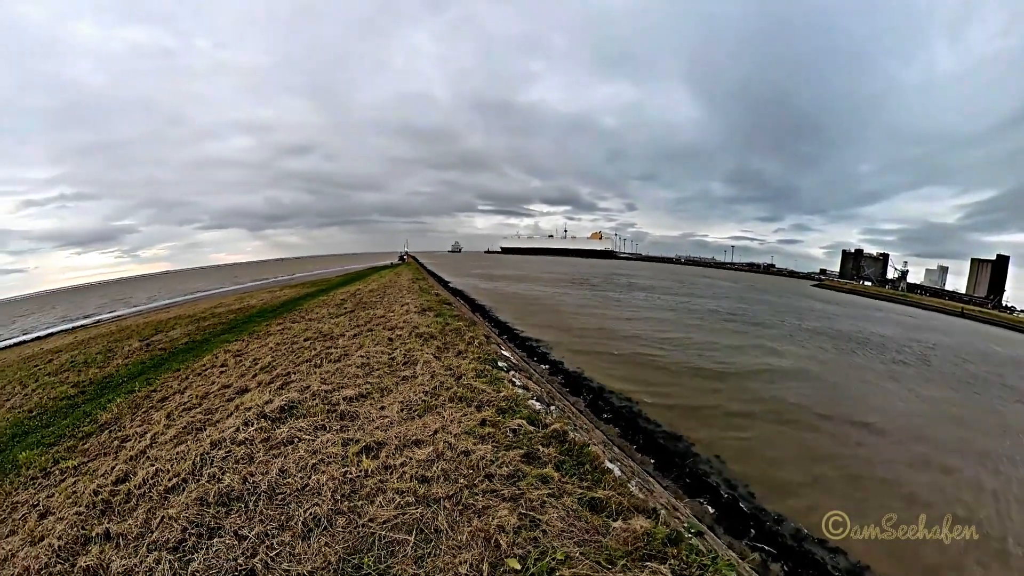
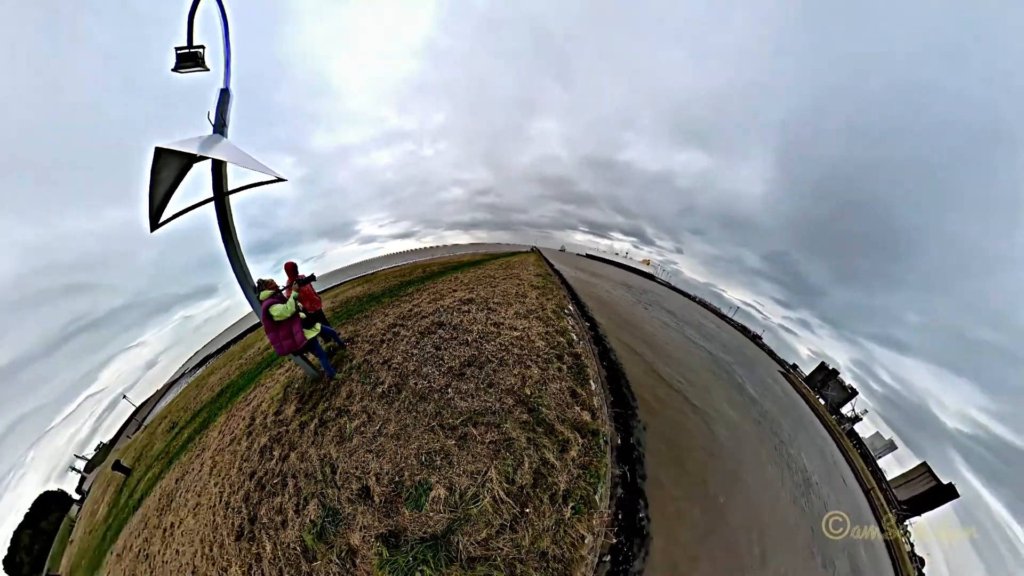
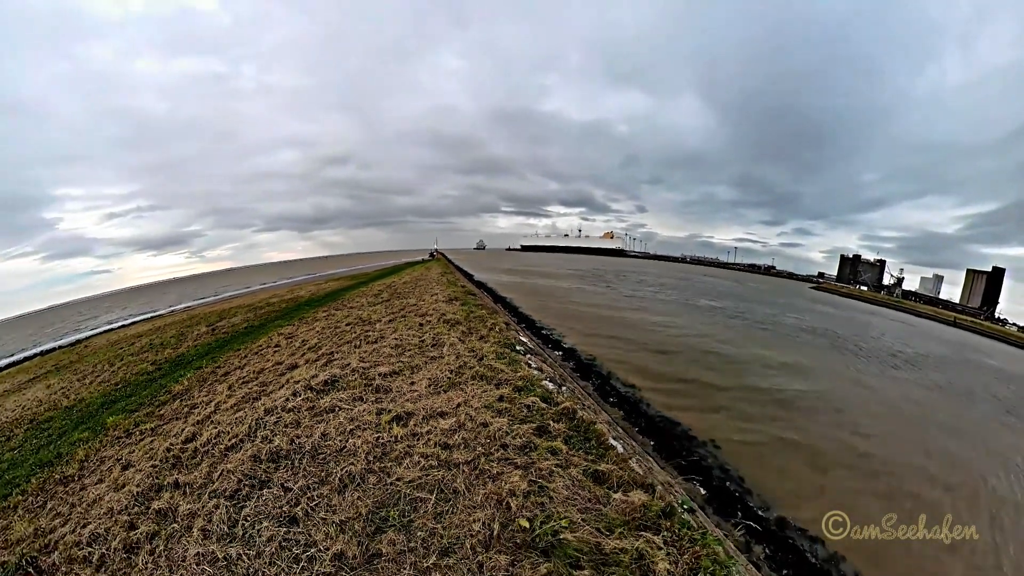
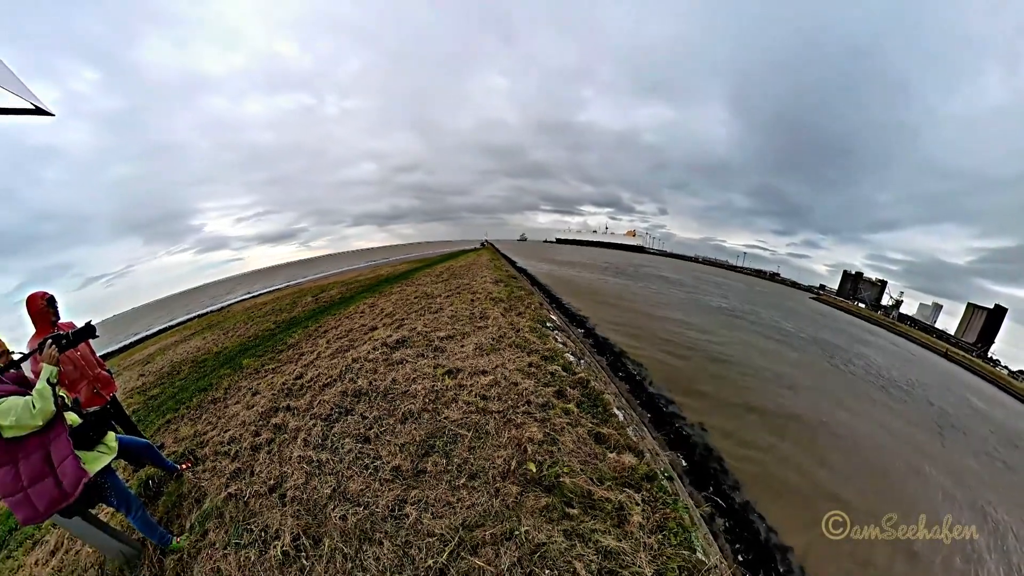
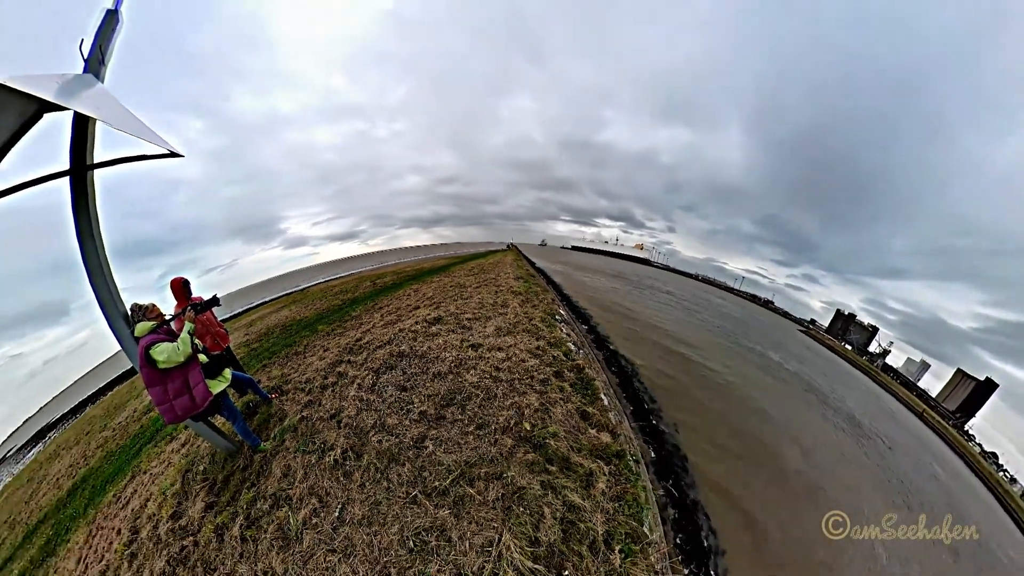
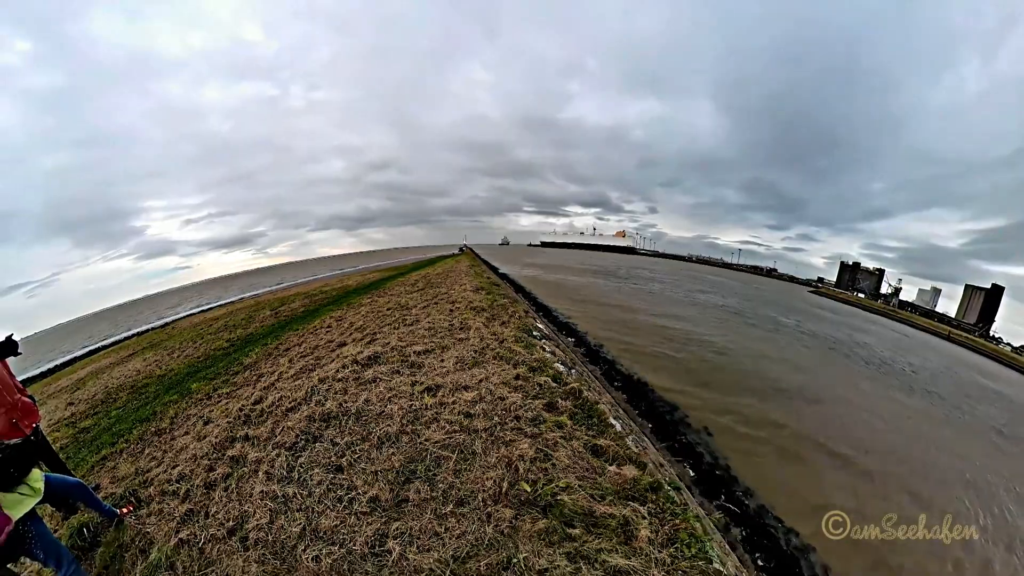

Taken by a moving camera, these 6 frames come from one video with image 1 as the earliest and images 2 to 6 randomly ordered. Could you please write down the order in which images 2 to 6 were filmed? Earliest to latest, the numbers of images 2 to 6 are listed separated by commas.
3, 6, 4, 5, 2
